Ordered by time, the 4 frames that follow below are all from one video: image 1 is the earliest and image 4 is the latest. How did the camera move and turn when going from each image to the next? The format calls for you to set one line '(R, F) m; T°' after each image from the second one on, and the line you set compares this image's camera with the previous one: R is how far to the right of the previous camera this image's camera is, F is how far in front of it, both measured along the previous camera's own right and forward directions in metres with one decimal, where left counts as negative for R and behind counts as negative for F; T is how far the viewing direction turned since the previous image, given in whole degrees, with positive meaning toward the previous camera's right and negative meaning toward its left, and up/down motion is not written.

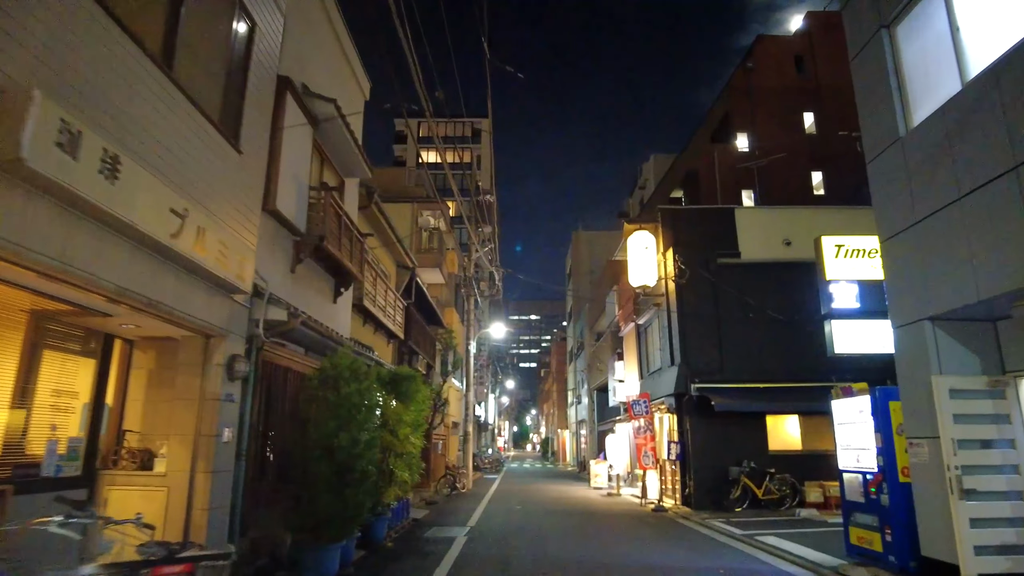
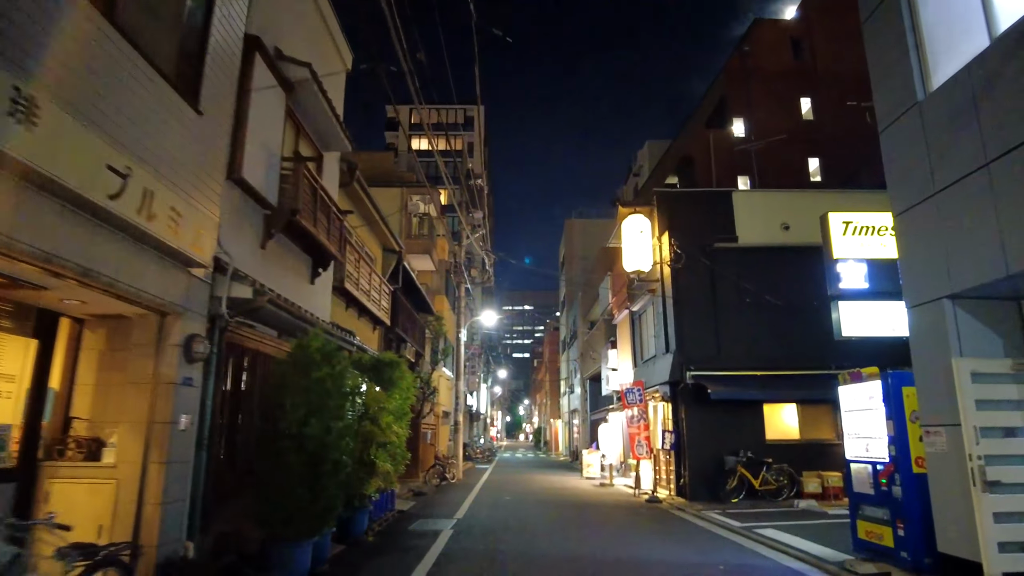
(+0.1, +0.6) m; +1°
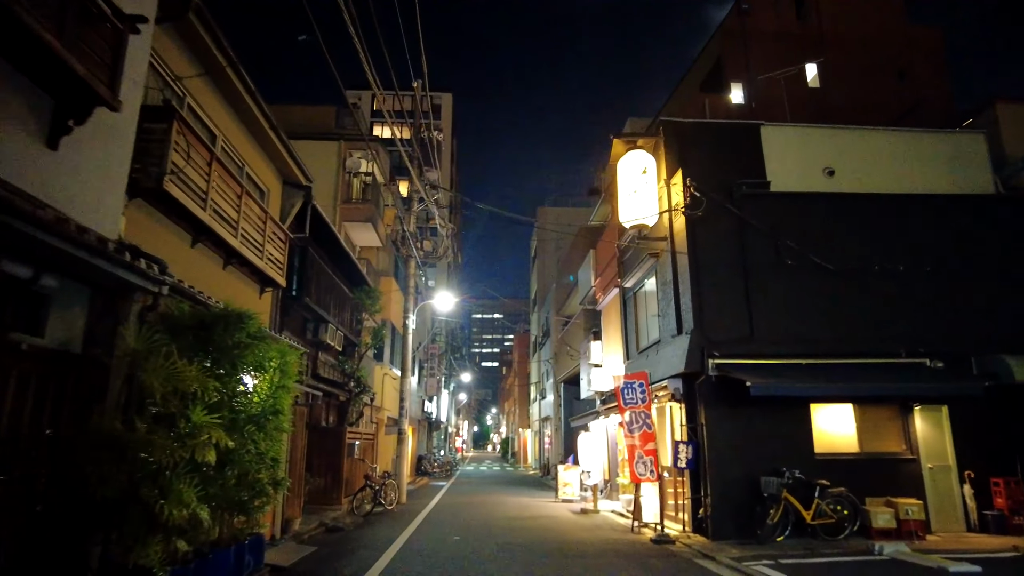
(+0.3, +4.8) m; +3°
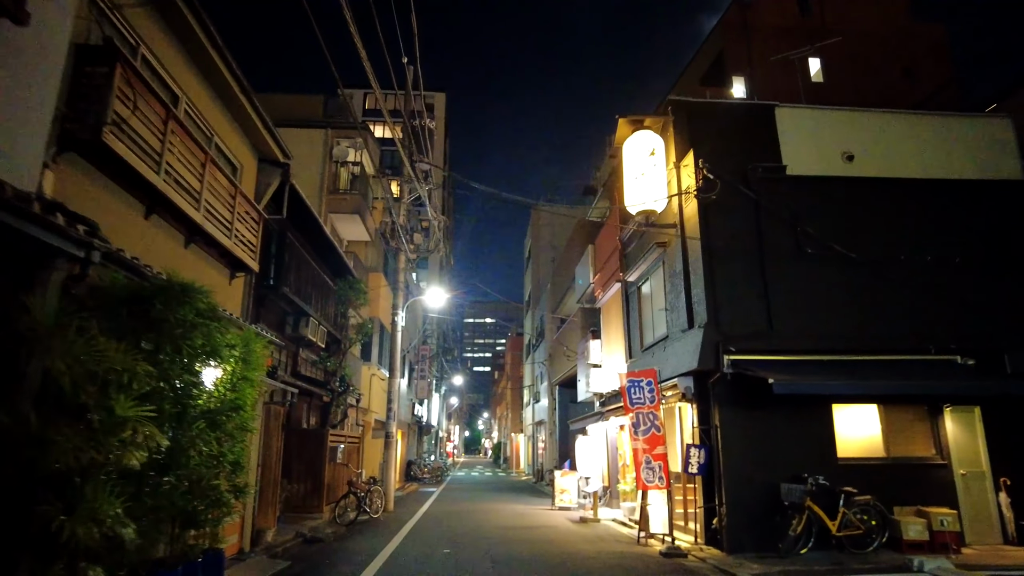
(-0.1, +1.0) m; +1°
